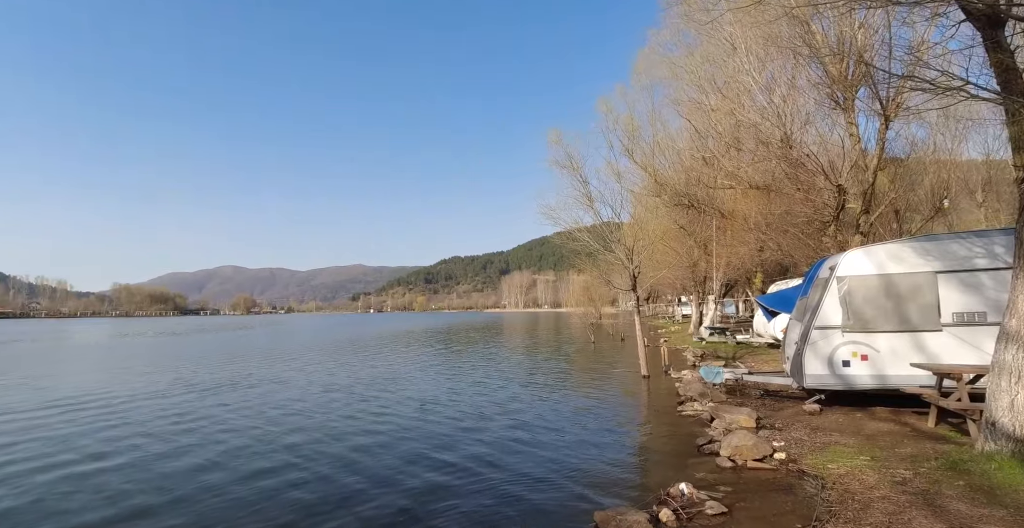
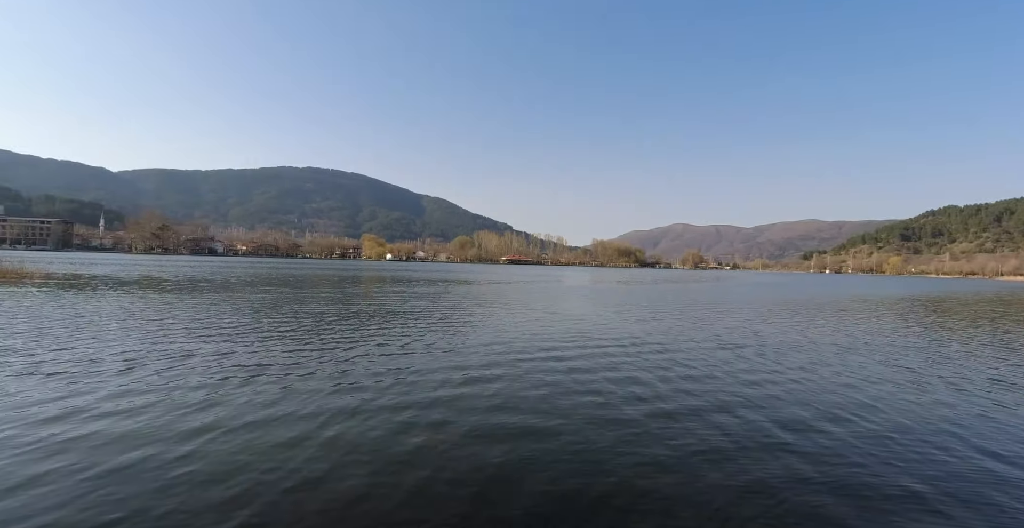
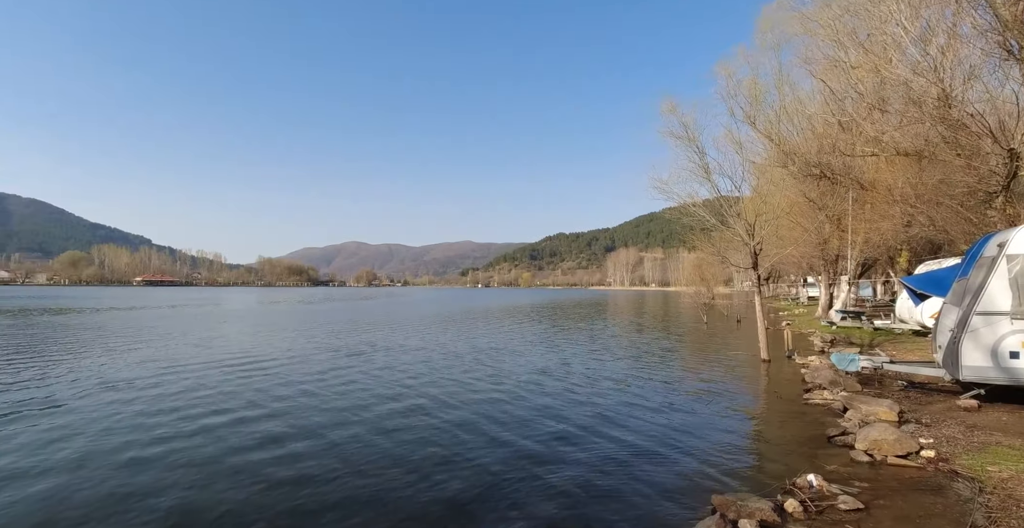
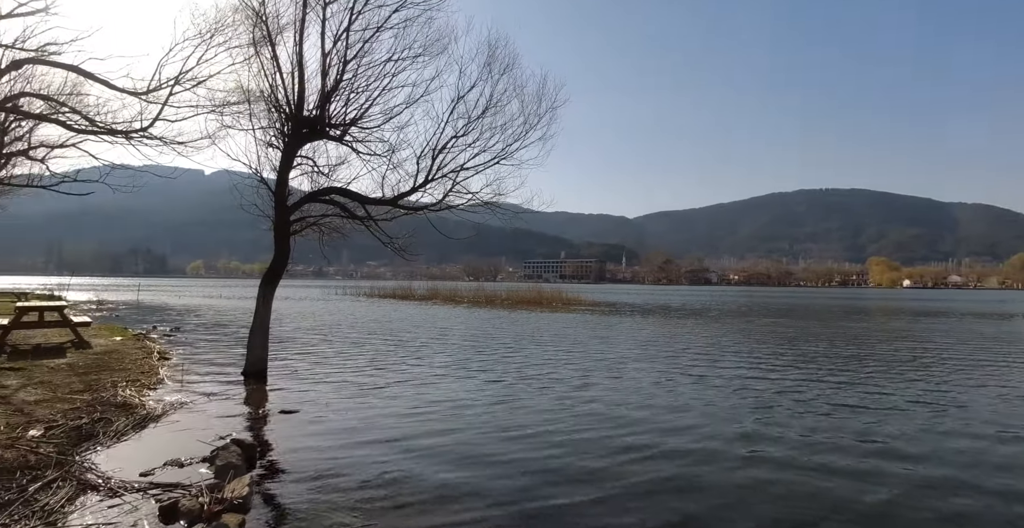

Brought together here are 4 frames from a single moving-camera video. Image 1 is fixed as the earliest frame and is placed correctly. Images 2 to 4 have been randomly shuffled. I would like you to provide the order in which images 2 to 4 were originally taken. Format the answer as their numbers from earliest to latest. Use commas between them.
3, 2, 4
